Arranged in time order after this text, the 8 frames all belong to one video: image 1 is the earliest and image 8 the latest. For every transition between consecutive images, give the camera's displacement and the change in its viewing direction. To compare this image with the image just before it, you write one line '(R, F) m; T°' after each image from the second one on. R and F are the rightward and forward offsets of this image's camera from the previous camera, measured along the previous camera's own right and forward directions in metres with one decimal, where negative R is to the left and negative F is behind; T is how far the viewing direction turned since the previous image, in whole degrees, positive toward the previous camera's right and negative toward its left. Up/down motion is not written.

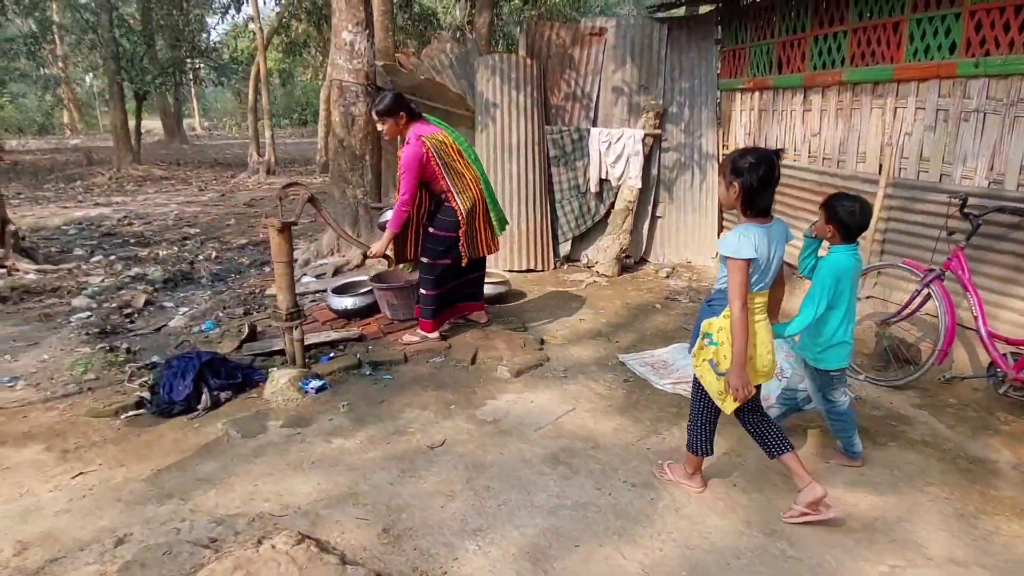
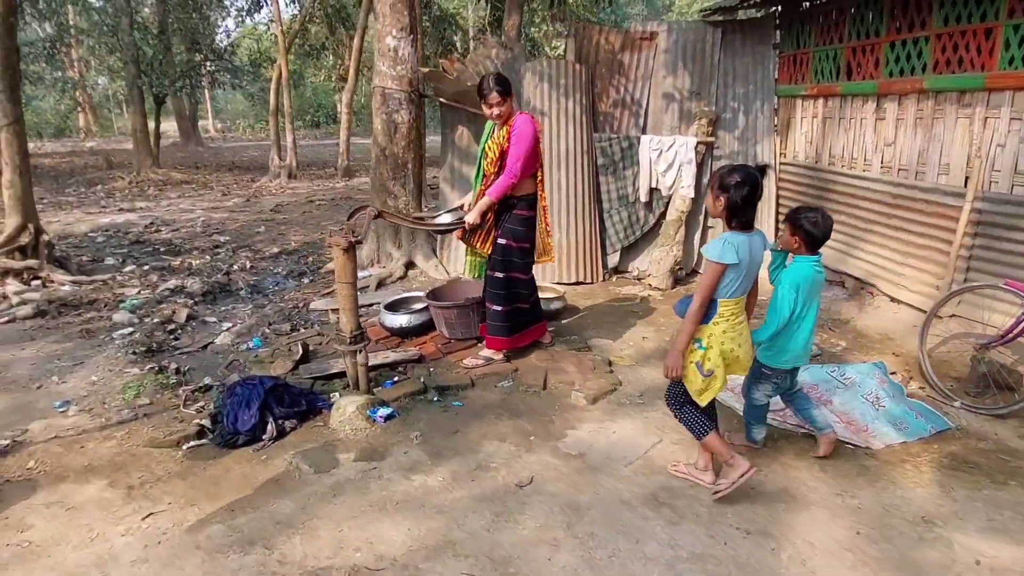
(-0.4, +0.2) m; -1°
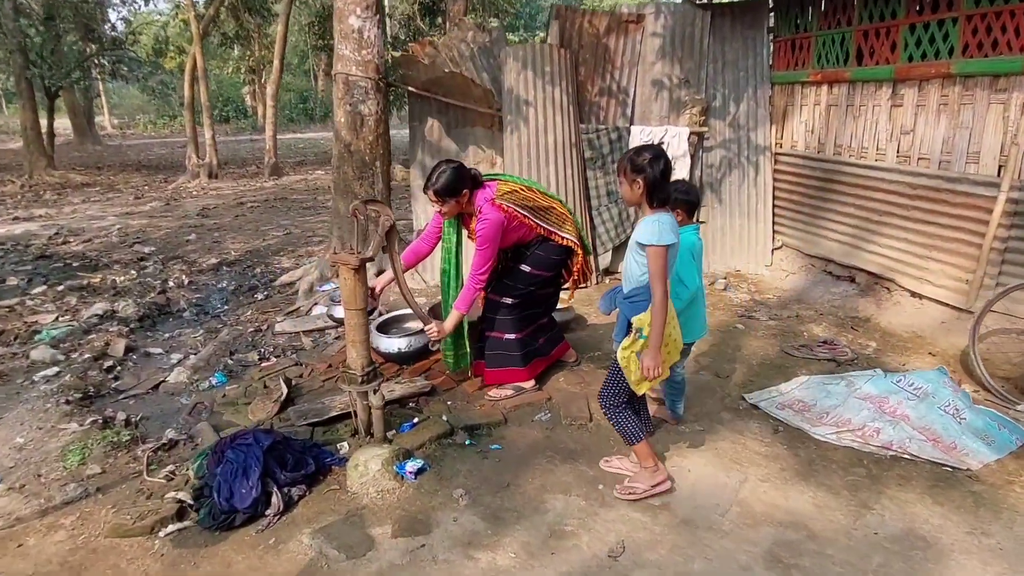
(-0.6, +0.6) m; +7°
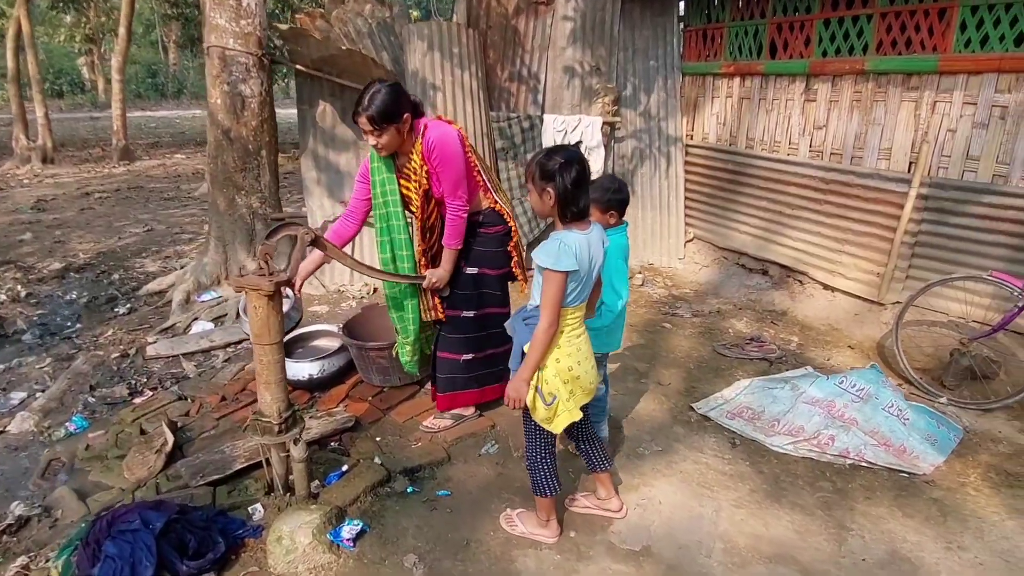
(-0.3, +0.5) m; +11°
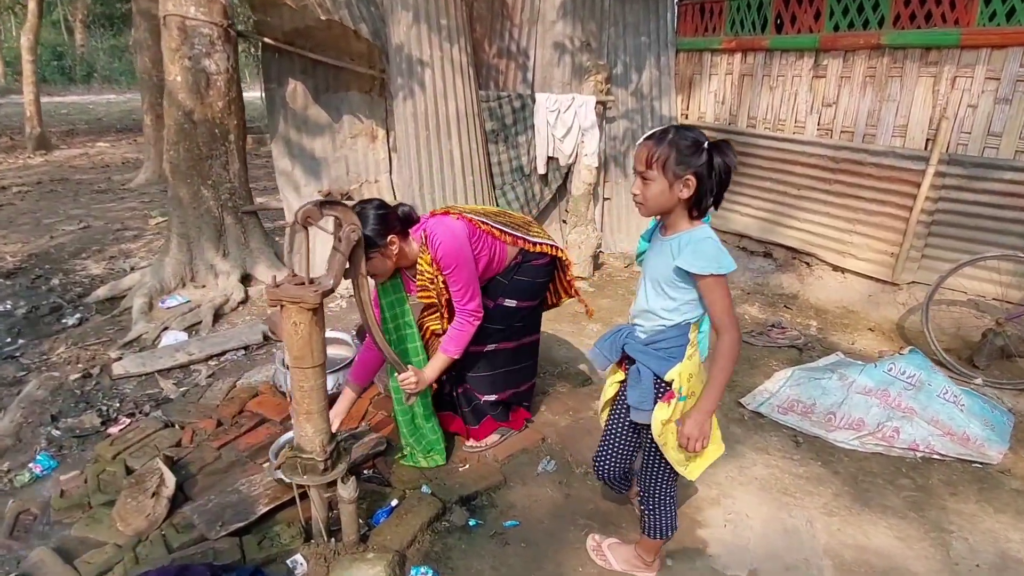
(-0.5, +0.4) m; +6°
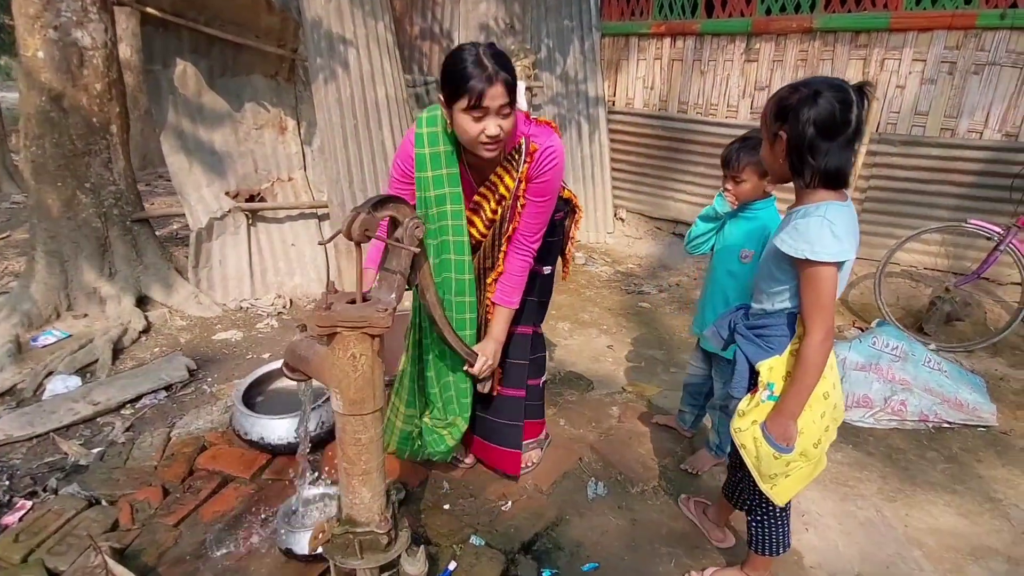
(-0.6, +0.5) m; +13°
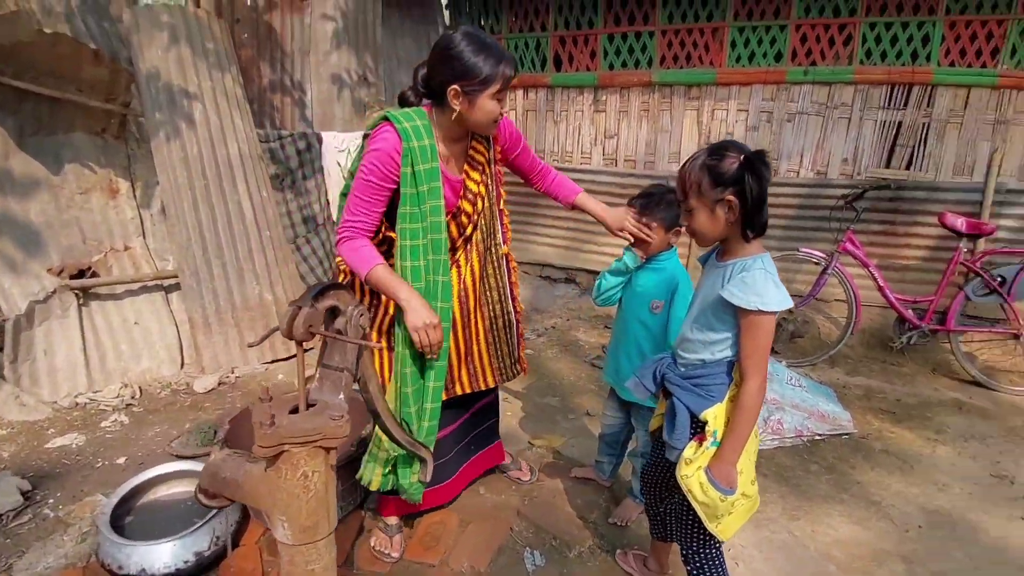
(-0.3, +0.1) m; +14°
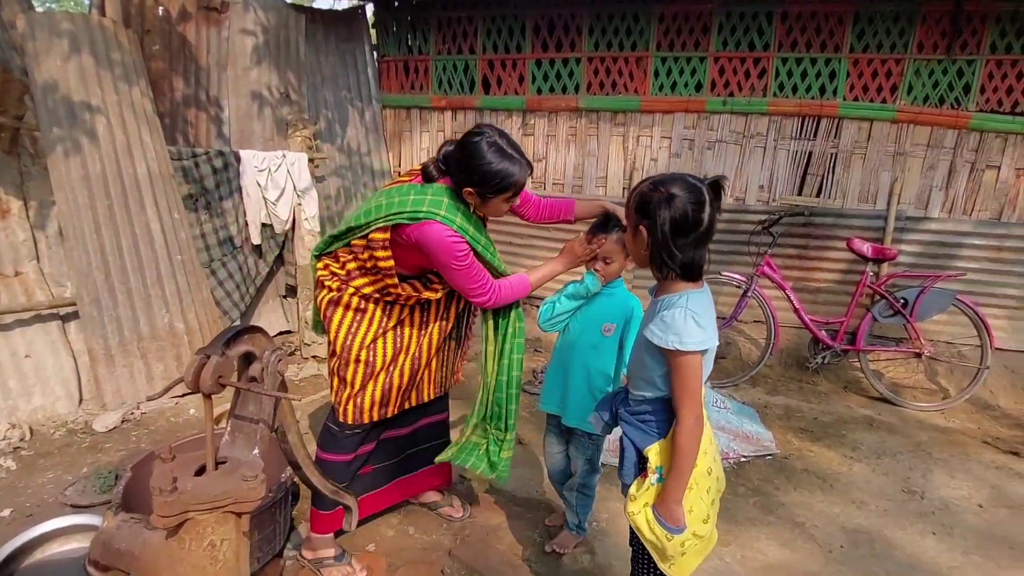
(0.0, +0.1) m; +6°
